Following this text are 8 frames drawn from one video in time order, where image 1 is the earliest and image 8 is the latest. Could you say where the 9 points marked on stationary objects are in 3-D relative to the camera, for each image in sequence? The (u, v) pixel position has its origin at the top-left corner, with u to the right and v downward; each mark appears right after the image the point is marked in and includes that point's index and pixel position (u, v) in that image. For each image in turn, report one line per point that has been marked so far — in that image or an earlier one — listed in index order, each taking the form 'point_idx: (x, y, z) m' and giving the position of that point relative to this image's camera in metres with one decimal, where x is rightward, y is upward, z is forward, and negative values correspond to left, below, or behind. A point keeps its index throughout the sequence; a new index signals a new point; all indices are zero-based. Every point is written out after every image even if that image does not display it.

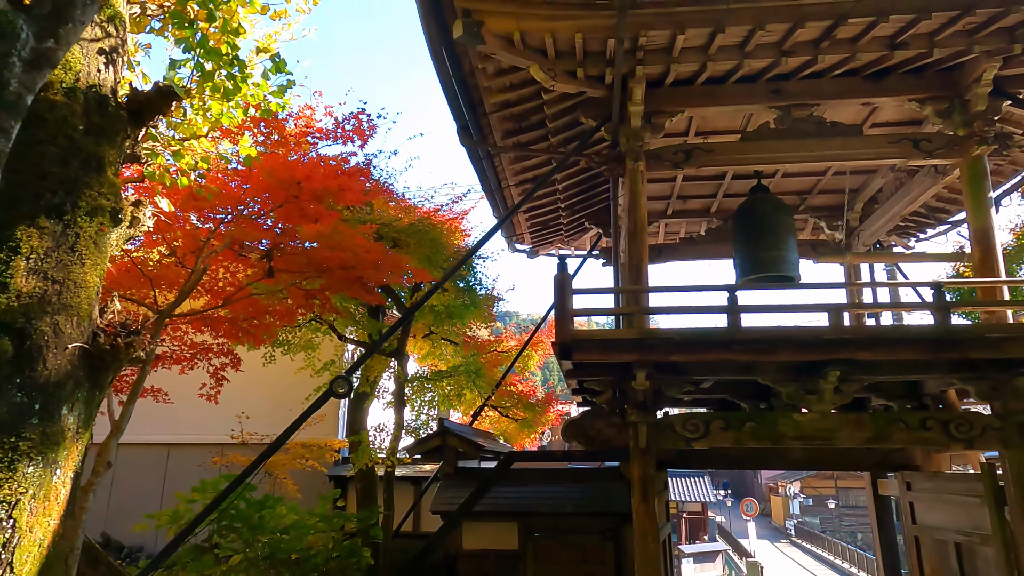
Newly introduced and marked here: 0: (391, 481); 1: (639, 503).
0: (-1.5, -2.4, +8.2) m
1: (+1.0, -1.7, +5.4) m
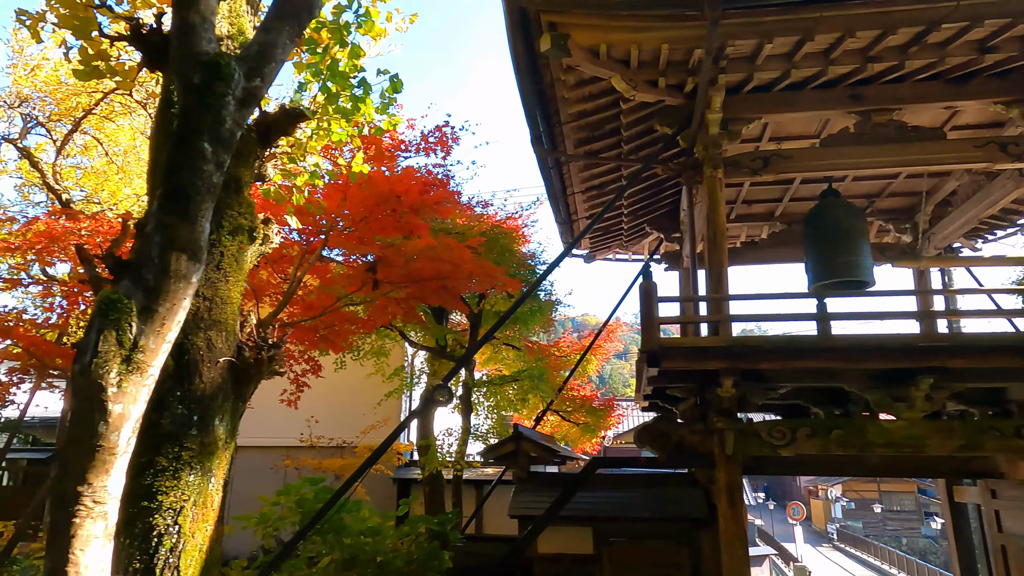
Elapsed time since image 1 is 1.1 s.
0: (-0.6, -2.5, +8.4) m
1: (+1.7, -1.8, +5.4) m
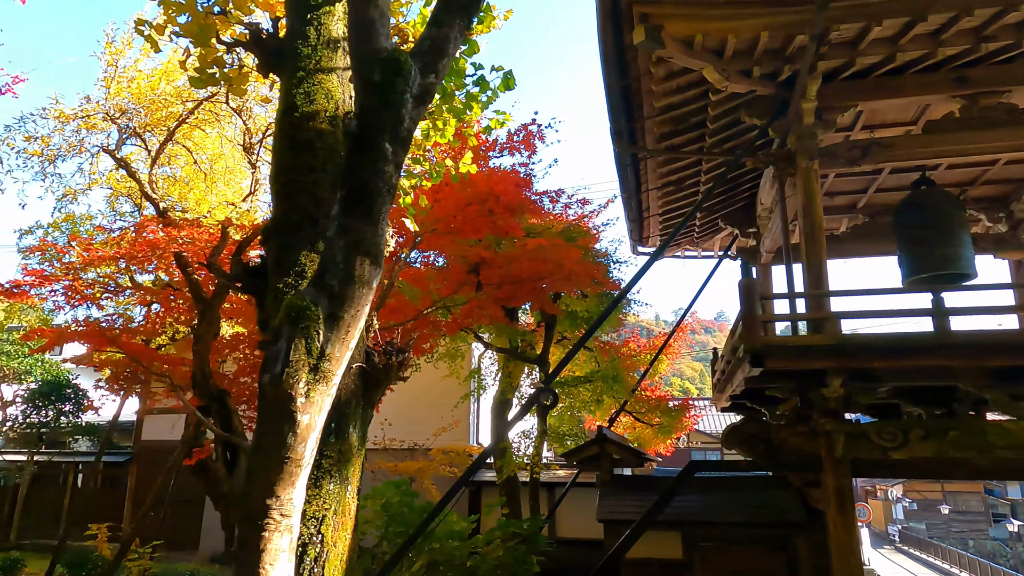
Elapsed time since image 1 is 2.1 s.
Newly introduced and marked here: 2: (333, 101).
0: (+0.3, -2.5, +8.3) m
1: (+2.5, -1.7, +5.2) m
2: (-0.9, +0.9, +3.3) m
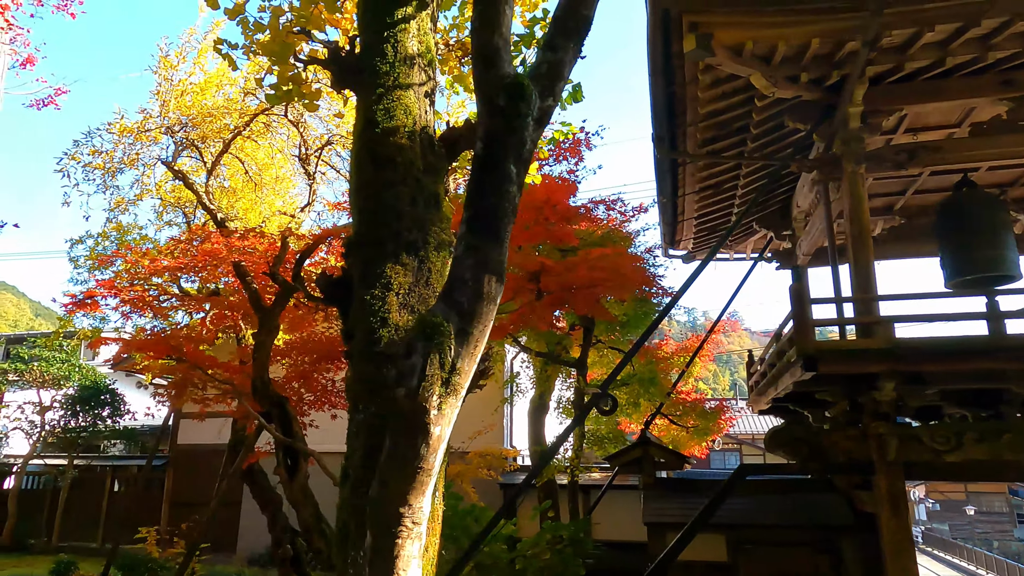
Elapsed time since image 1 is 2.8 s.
0: (+0.8, -2.5, +8.3) m
1: (+2.9, -1.8, +5.2) m
2: (-0.5, +0.9, +3.4) m
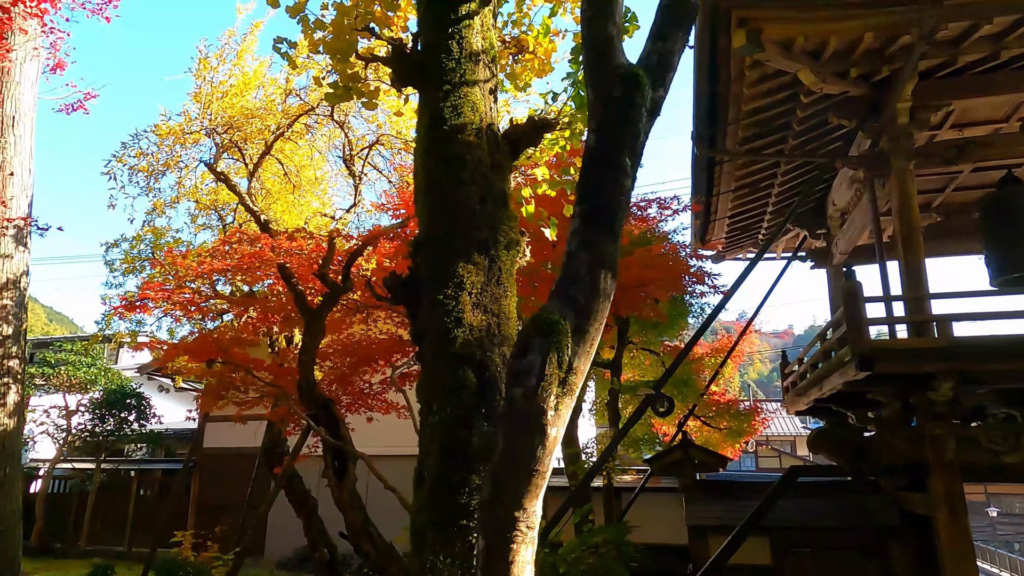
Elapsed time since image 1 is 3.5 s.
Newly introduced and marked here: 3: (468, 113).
0: (+1.2, -2.5, +8.2) m
1: (+3.3, -1.8, +5.1) m
2: (-0.2, +0.9, +3.4) m
3: (-0.2, +0.9, +3.3) m
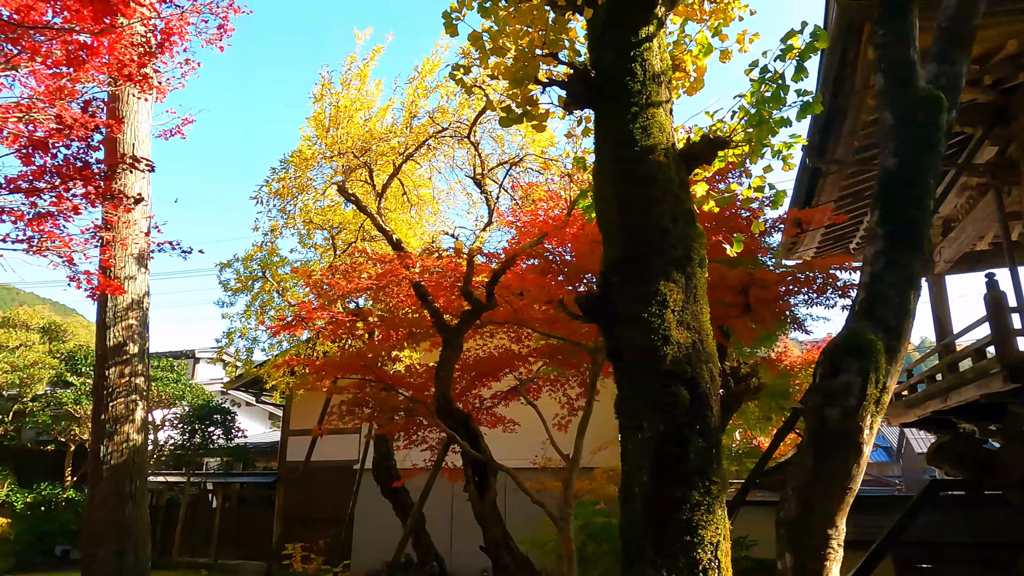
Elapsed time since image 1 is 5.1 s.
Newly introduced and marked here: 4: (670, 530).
0: (+2.4, -2.7, +8.2) m
1: (+4.4, -1.8, +4.9) m
2: (+0.8, +0.8, +3.4) m
3: (+0.7, +0.8, +3.4) m
4: (+0.7, -1.0, +2.9) m
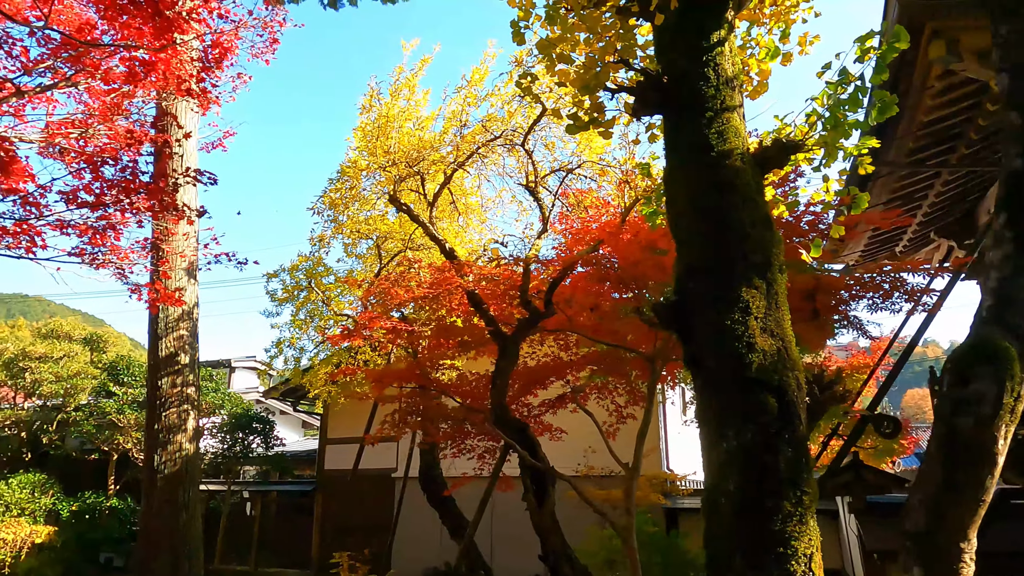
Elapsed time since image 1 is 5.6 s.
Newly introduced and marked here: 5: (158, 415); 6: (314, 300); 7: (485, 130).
0: (+3.0, -2.7, +8.1) m
1: (+4.8, -1.8, +4.8) m
2: (+1.1, +0.8, +3.4) m
3: (+1.1, +0.8, +3.3) m
4: (+1.1, -1.1, +2.8) m
5: (-3.7, -1.3, +7.0) m
6: (-2.4, -0.1, +8.1) m
7: (-0.2, +1.4, +5.8) m
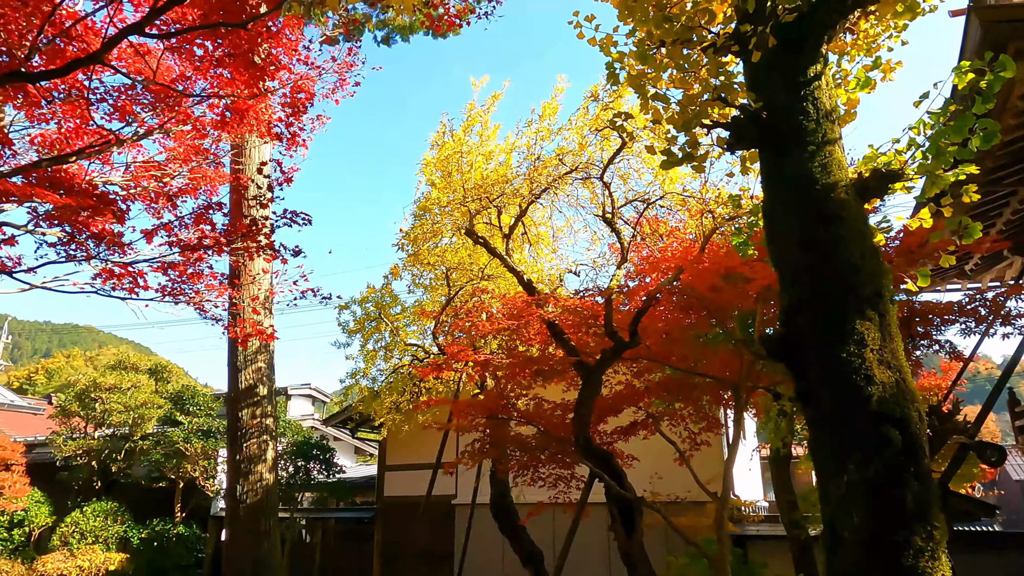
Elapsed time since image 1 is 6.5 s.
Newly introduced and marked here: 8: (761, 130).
0: (+3.8, -3.0, +7.9) m
1: (+5.5, -2.0, +4.5) m
2: (+1.7, +0.6, +3.4) m
3: (+1.6, +0.6, +3.4) m
4: (+1.6, -1.2, +2.8) m
5: (-2.9, -1.7, +7.2) m
6: (-1.6, -0.5, +8.2) m
7: (+0.4, +1.1, +6.0) m
8: (+1.3, +0.8, +3.6) m
